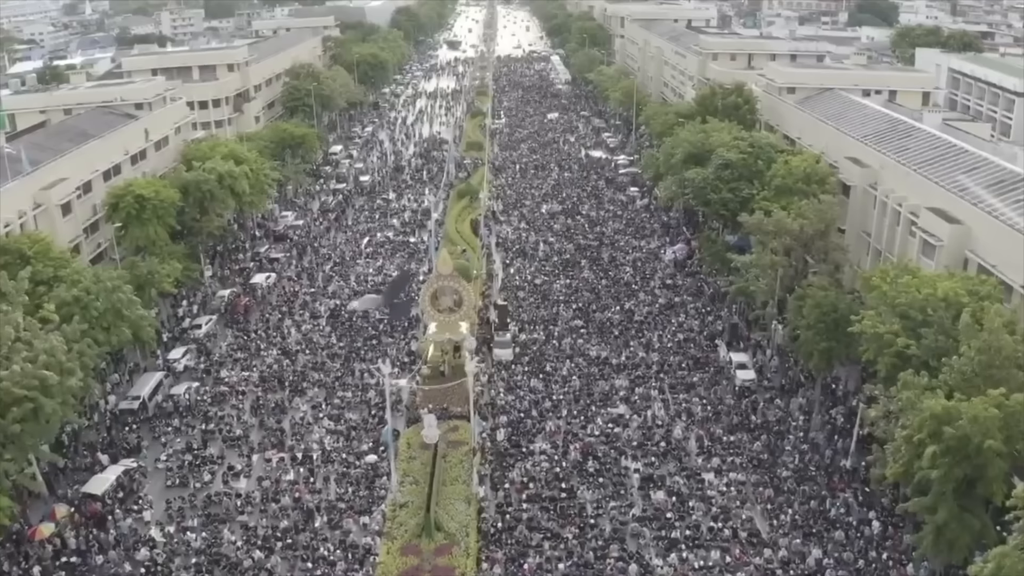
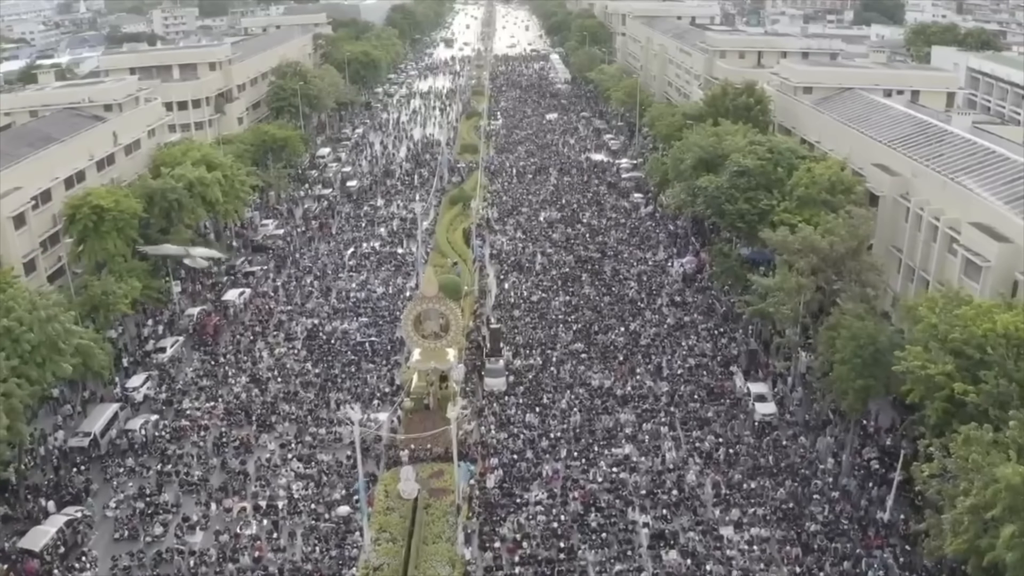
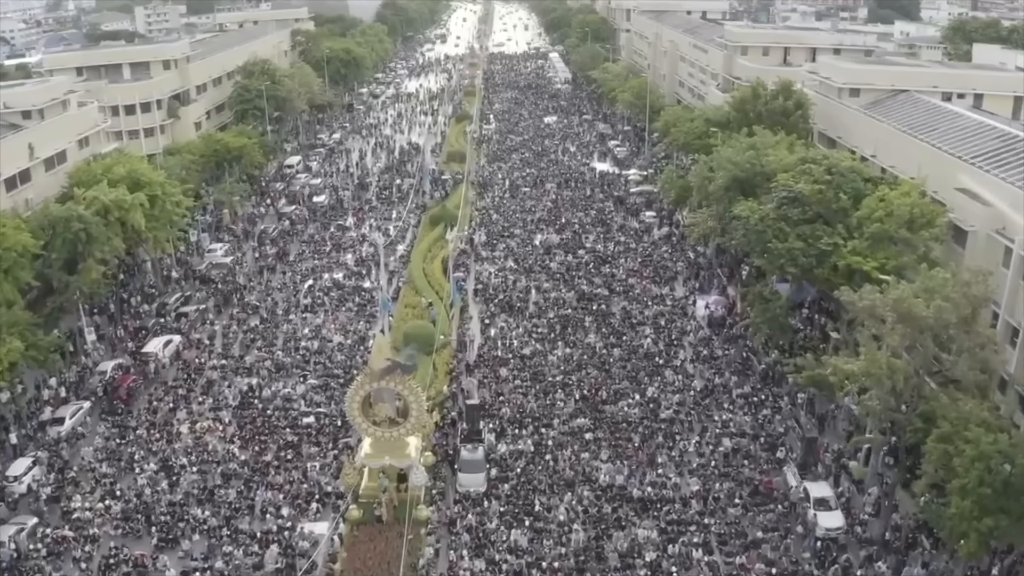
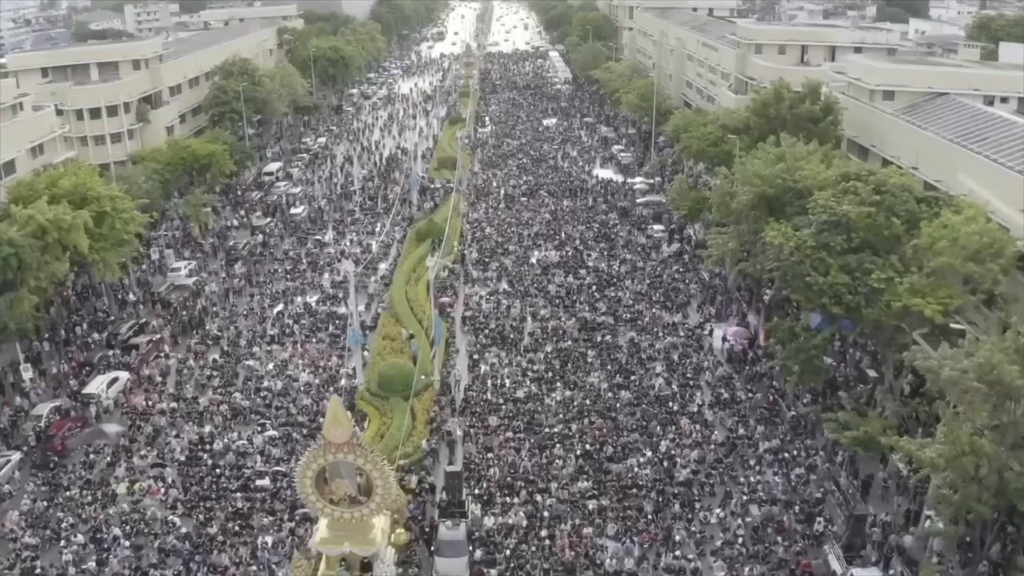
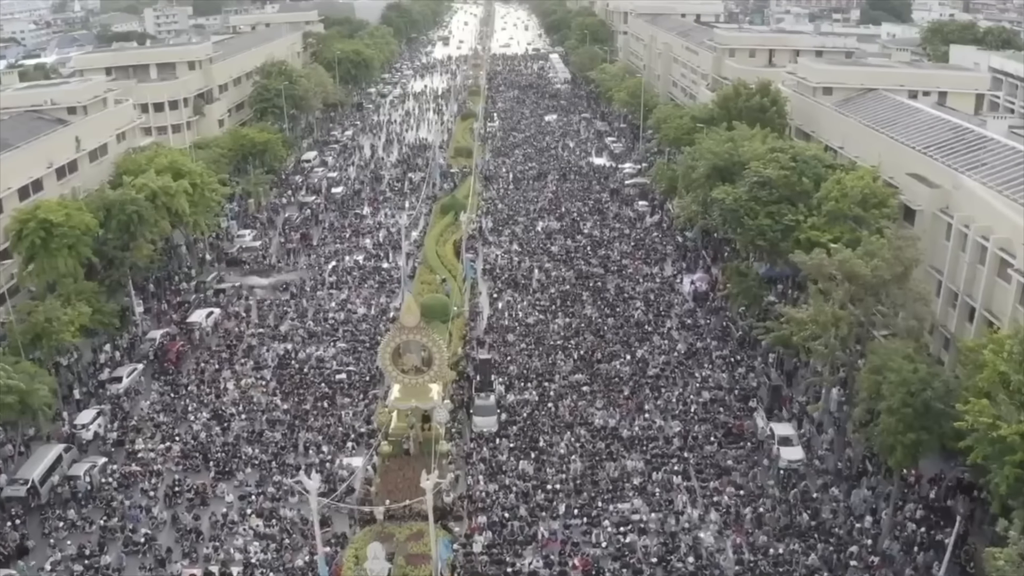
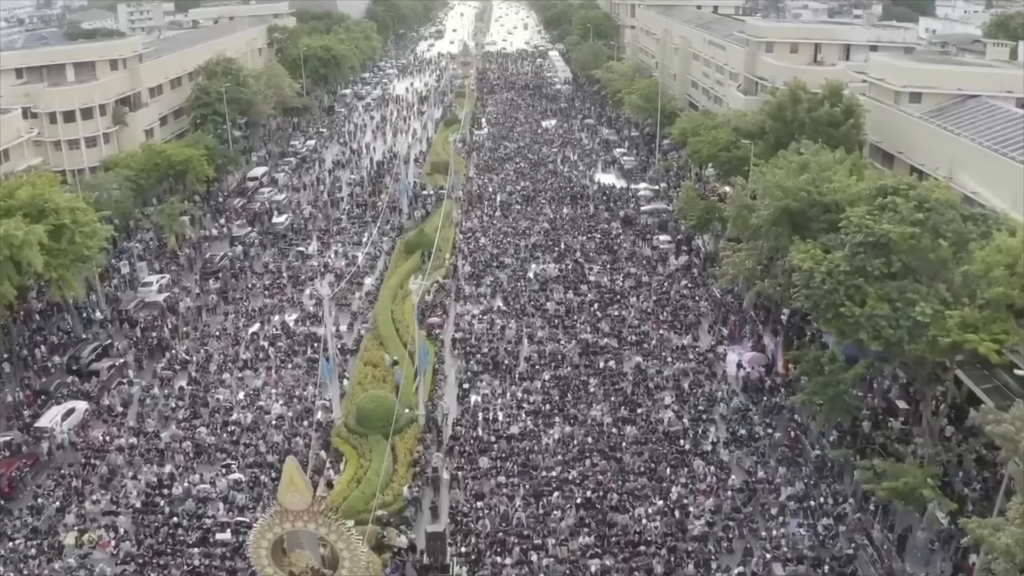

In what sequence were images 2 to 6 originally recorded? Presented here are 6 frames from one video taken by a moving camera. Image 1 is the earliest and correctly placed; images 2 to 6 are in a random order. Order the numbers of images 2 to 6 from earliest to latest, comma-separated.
2, 5, 3, 4, 6
